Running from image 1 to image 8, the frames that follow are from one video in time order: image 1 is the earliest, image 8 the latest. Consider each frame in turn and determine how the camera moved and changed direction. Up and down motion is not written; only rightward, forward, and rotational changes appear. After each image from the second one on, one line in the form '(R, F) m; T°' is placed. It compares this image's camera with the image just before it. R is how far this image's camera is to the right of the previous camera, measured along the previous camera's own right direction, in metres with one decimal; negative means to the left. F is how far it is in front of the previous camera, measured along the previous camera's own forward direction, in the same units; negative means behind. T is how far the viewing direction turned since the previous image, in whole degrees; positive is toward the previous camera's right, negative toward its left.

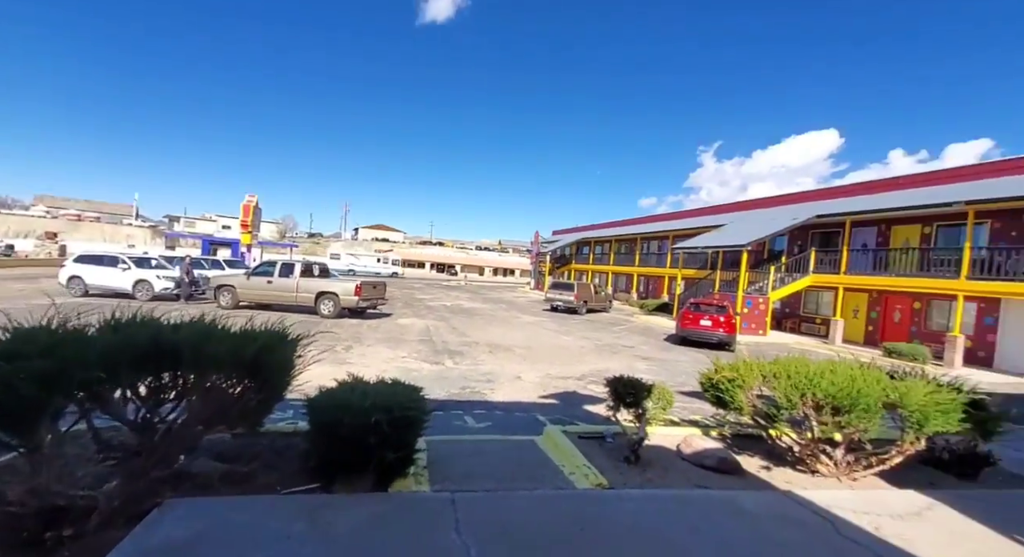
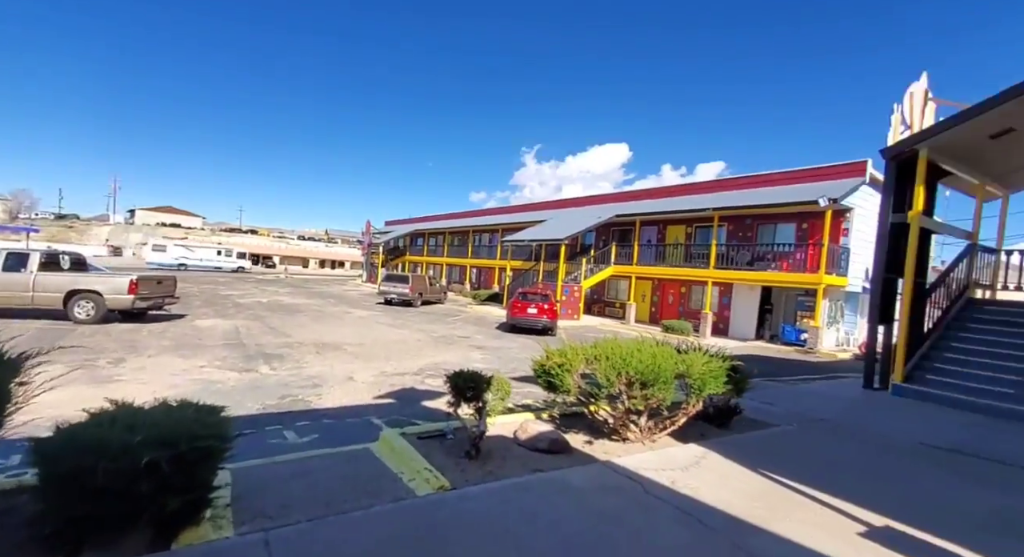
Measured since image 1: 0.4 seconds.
(0.0, +0.1) m; +20°
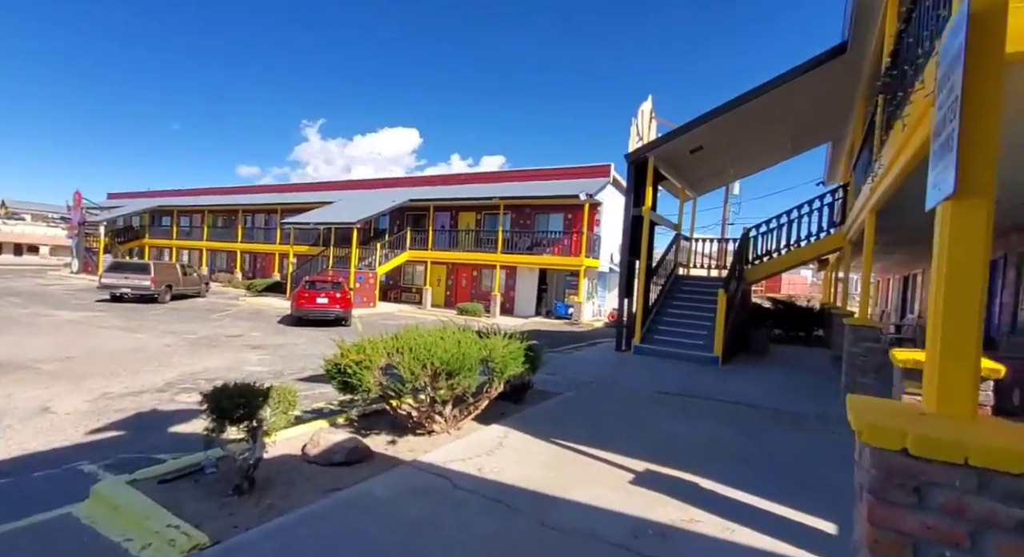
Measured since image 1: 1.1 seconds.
(0.0, +0.3) m; +24°
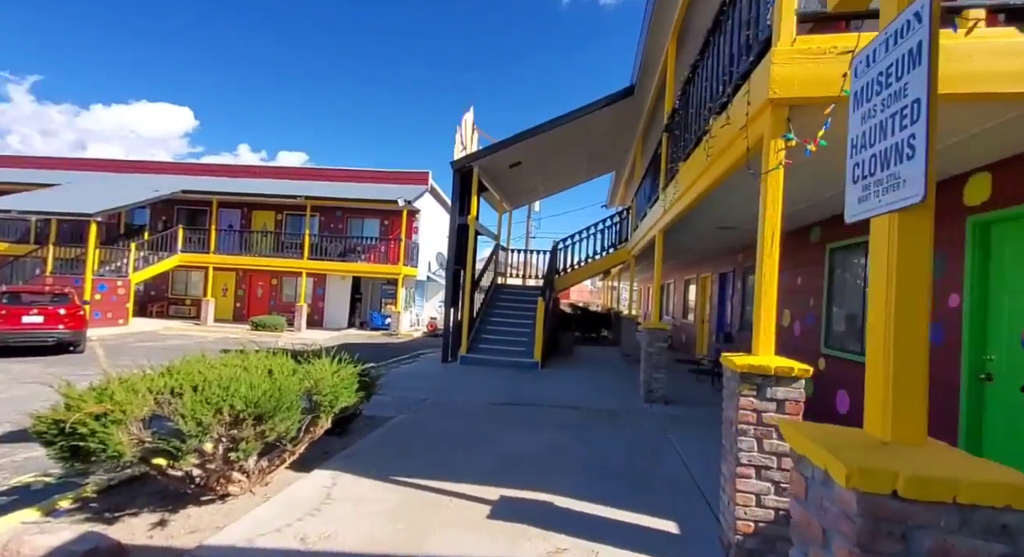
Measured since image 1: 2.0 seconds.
(-0.2, +0.6) m; +23°
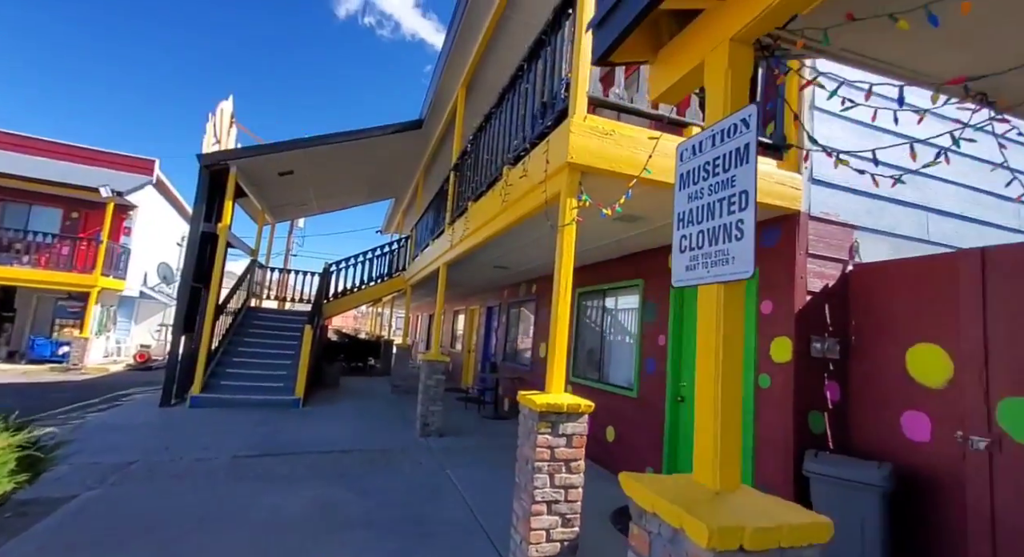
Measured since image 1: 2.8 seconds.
(-0.2, +0.3) m; +28°
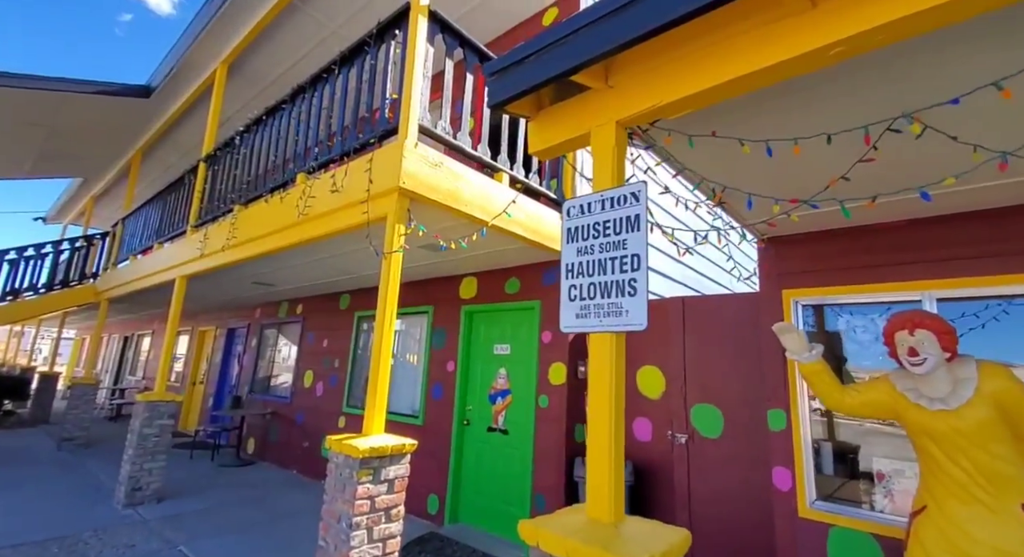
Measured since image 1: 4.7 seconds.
(-0.5, +0.2) m; +31°
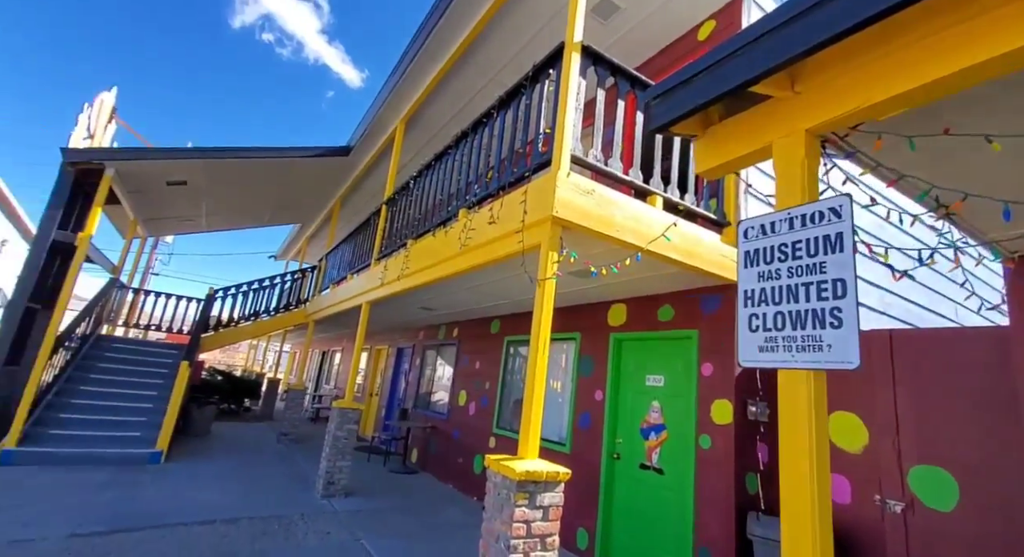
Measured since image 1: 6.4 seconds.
(-0.1, 0.0) m; -17°
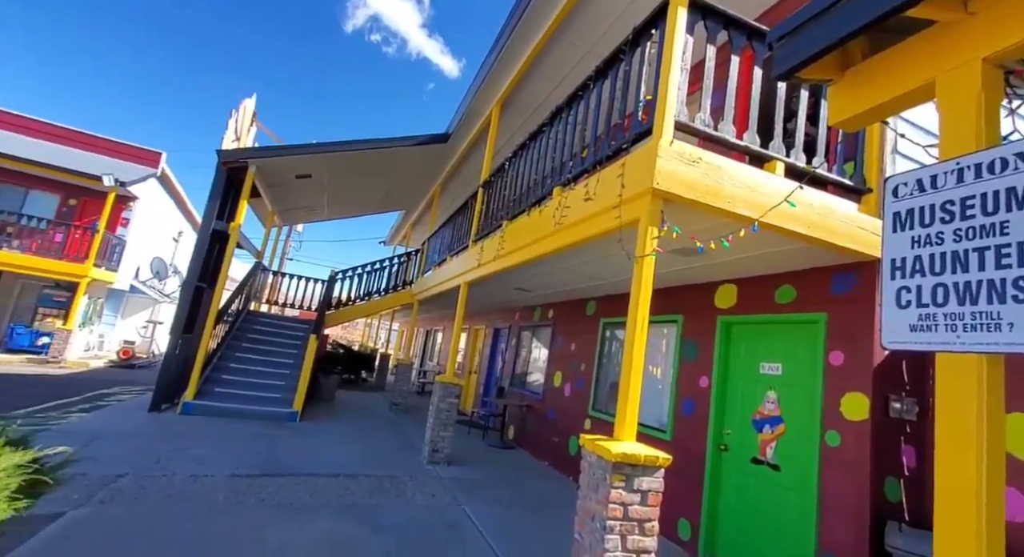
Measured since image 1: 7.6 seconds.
(0.0, +0.1) m; -12°
